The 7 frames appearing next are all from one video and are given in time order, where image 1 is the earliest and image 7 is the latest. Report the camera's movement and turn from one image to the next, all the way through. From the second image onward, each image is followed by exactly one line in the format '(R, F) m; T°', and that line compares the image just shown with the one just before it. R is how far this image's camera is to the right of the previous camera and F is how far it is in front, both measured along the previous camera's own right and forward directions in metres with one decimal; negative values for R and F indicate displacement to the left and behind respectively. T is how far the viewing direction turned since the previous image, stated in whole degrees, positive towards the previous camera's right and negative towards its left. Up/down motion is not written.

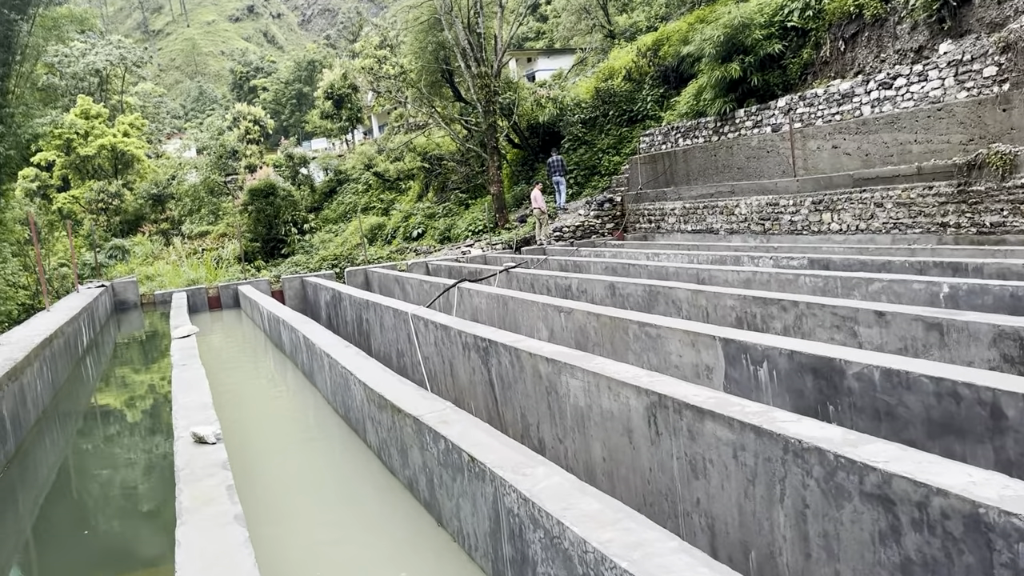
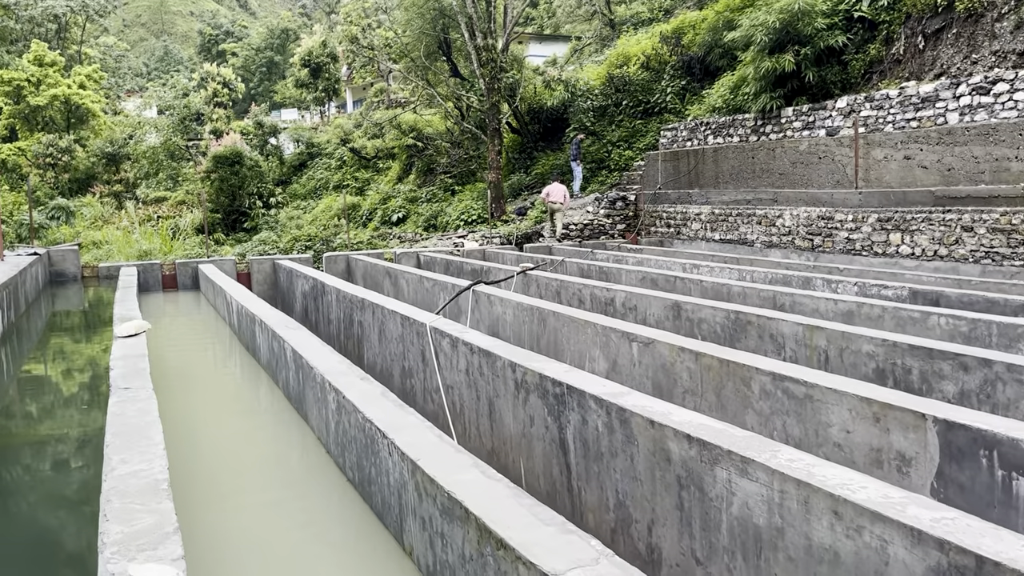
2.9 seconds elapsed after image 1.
(-0.5, +1.3) m; +3°
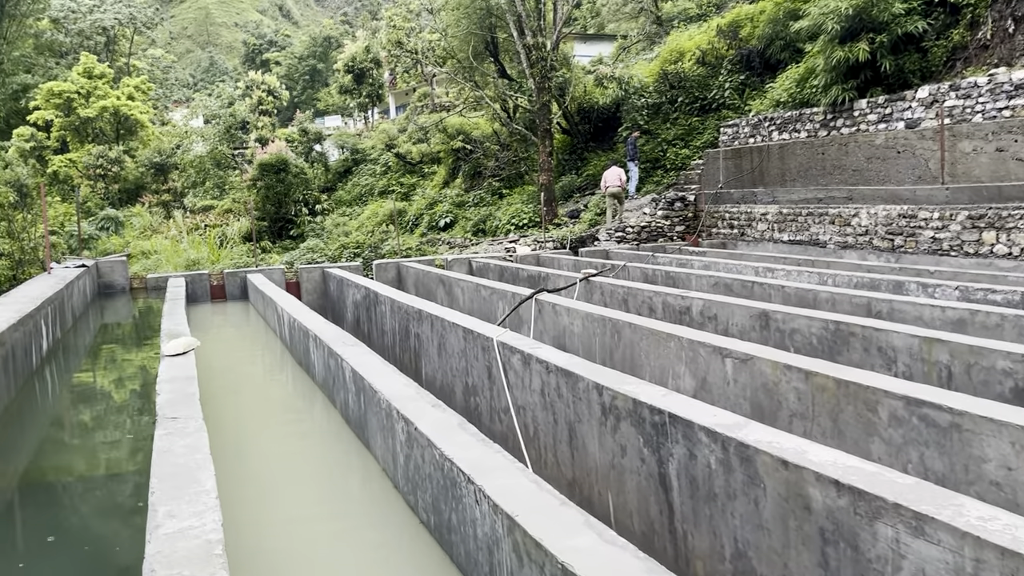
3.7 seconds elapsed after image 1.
(-0.2, +0.4) m; -3°
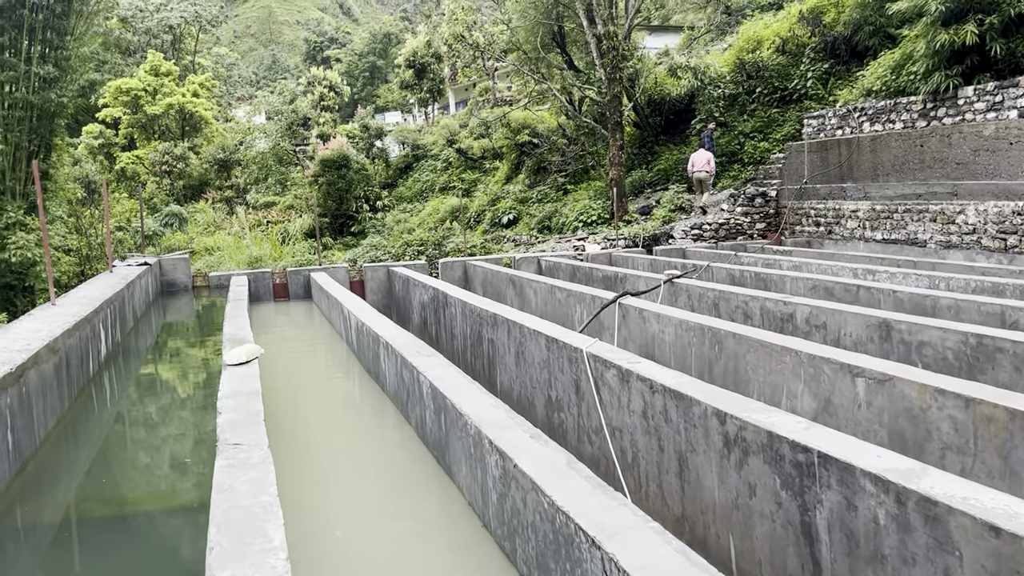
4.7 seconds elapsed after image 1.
(-0.2, +0.4) m; -4°
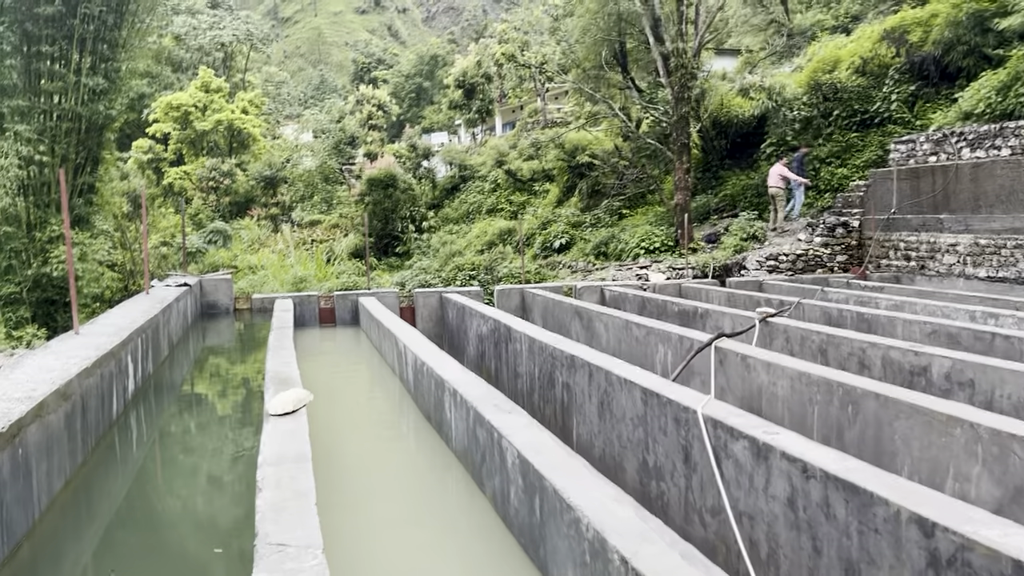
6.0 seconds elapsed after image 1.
(-0.2, +0.6) m; -3°
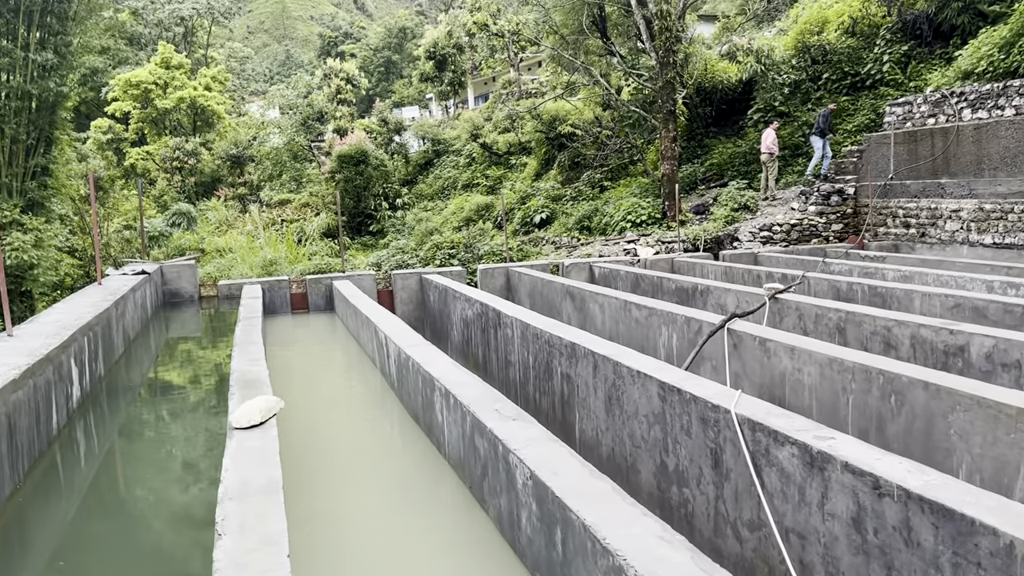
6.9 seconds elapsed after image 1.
(-0.1, +0.4) m; +2°
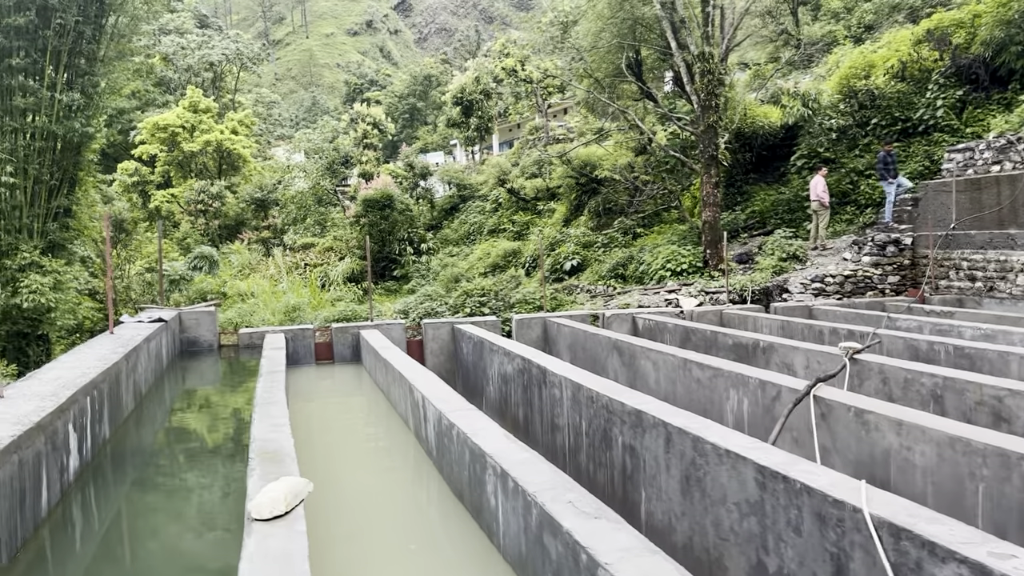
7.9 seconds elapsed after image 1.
(-0.2, +0.5) m; -1°
